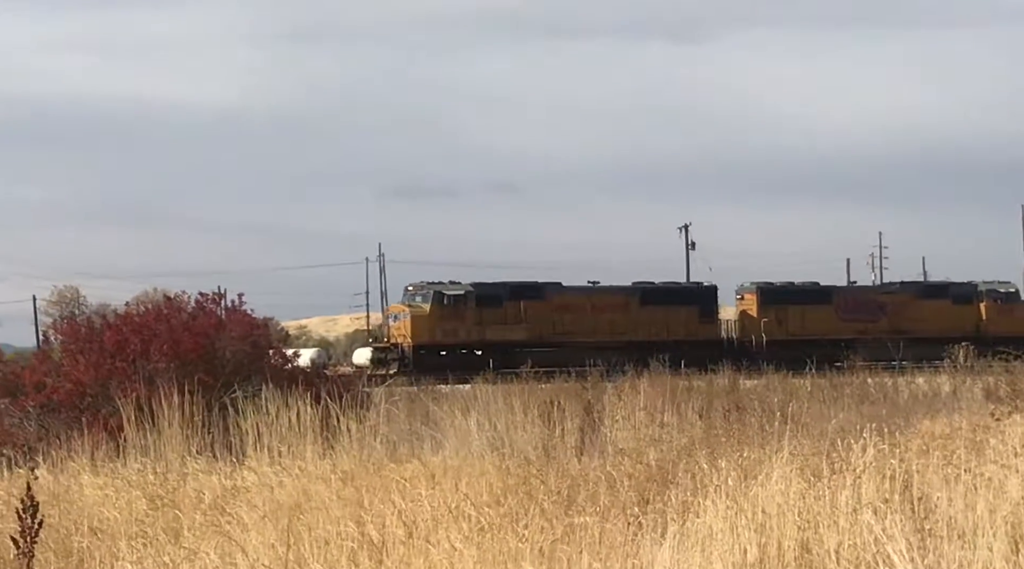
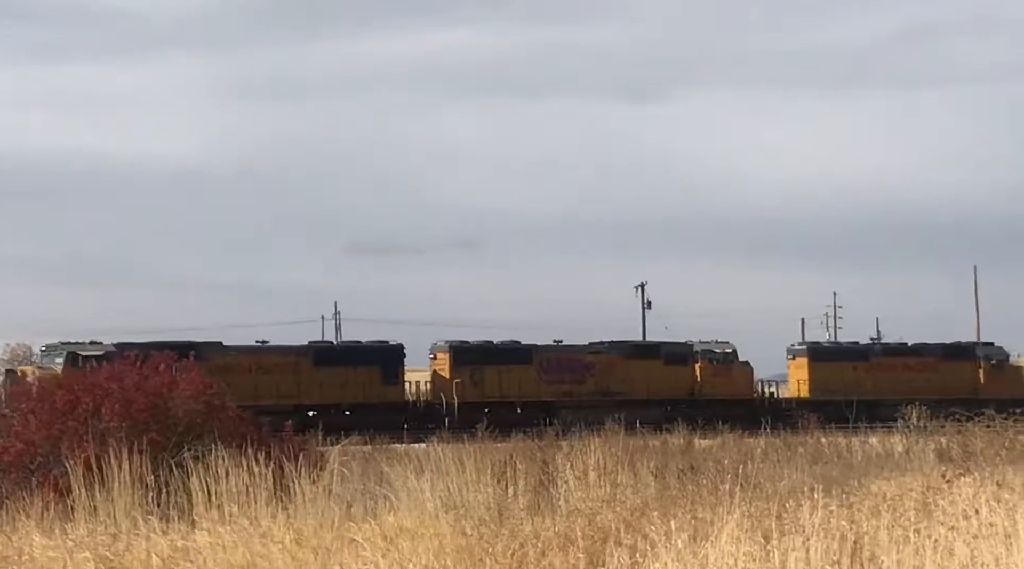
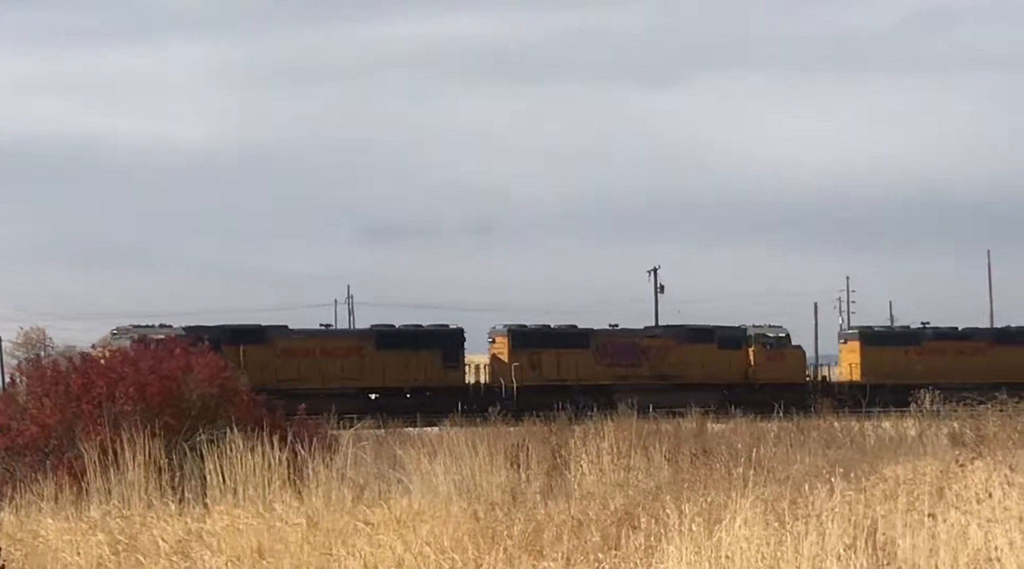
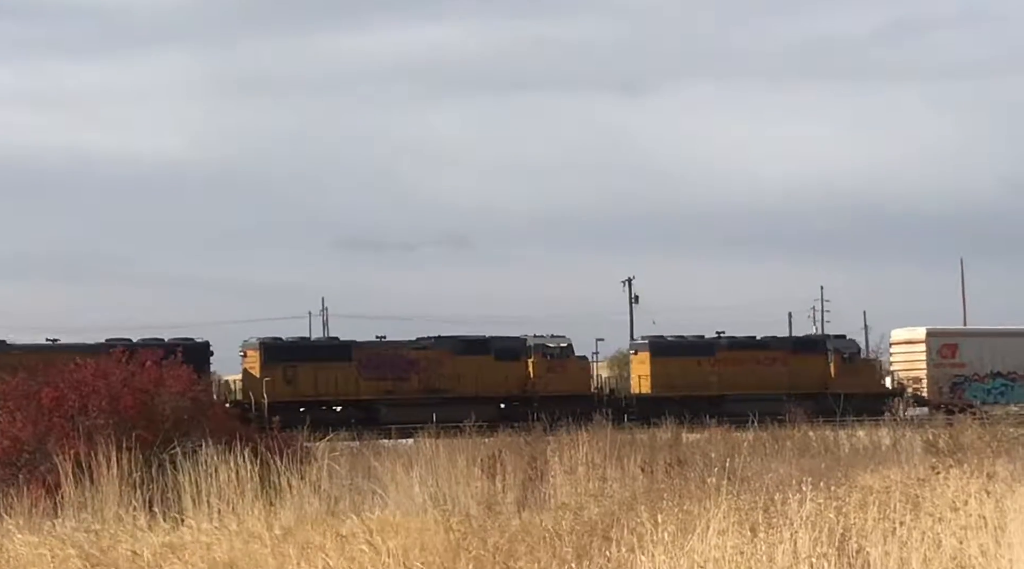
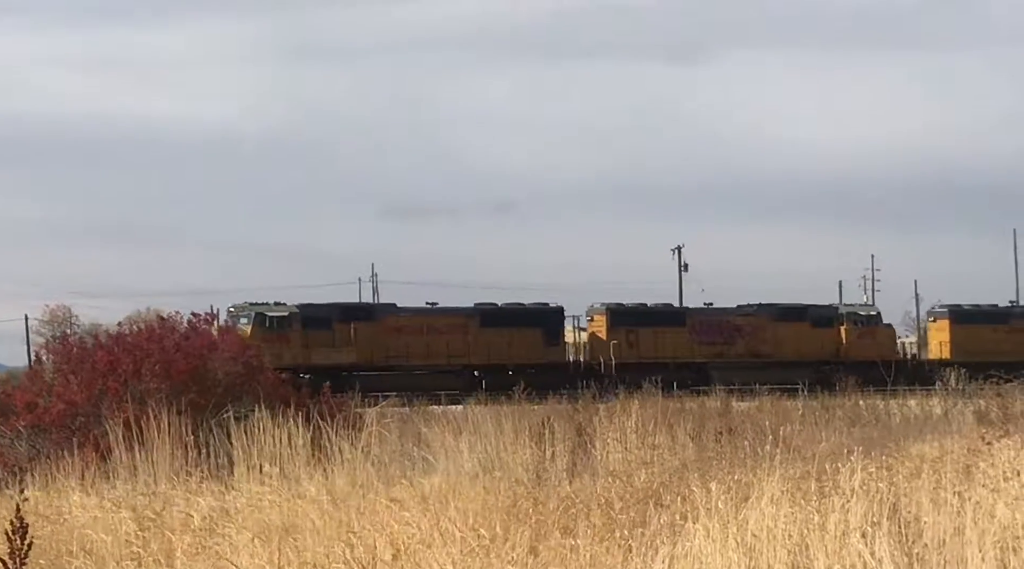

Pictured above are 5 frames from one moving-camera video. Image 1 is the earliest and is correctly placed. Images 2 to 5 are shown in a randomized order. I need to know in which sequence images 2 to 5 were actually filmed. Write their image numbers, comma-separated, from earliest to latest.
5, 3, 2, 4
